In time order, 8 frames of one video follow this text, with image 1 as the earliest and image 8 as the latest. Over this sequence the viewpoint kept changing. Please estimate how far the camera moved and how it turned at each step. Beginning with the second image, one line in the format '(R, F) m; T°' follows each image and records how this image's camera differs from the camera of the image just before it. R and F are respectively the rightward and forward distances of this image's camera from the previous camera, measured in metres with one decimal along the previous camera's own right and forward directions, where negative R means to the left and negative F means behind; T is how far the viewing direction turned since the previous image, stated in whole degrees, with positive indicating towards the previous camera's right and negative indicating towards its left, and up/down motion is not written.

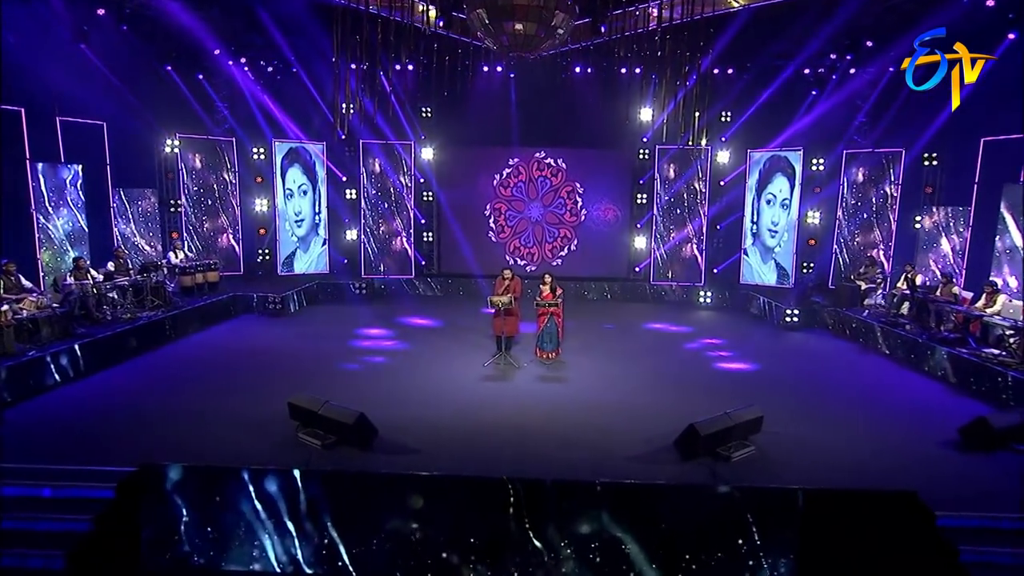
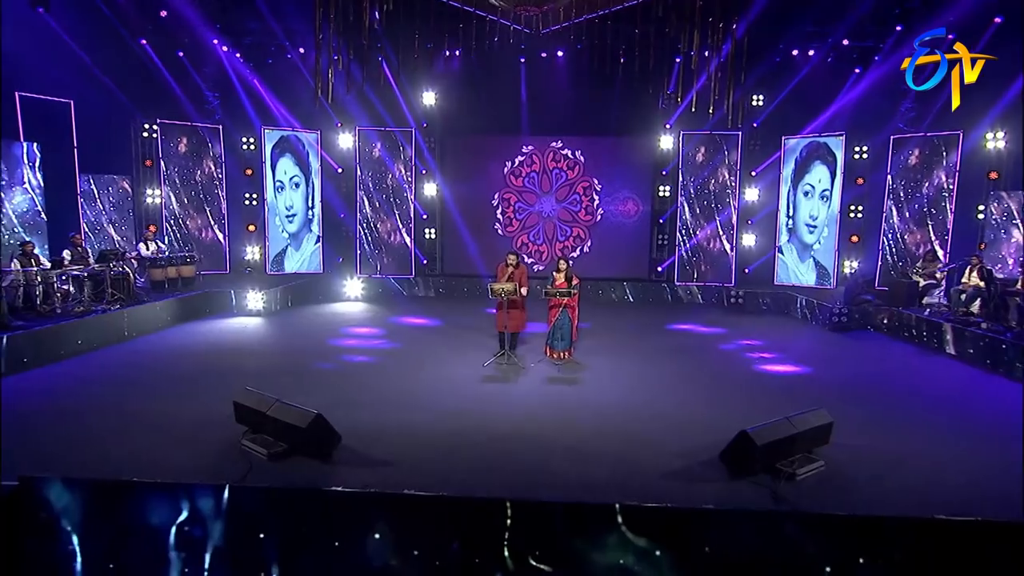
(+0.1, +1.2) m; -1°
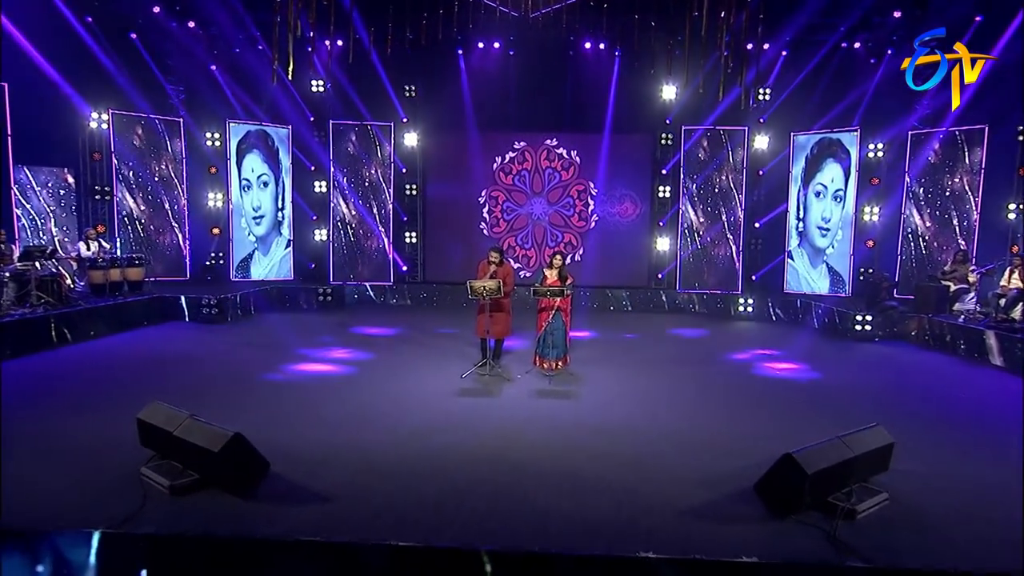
(+0.1, +0.9) m; +1°
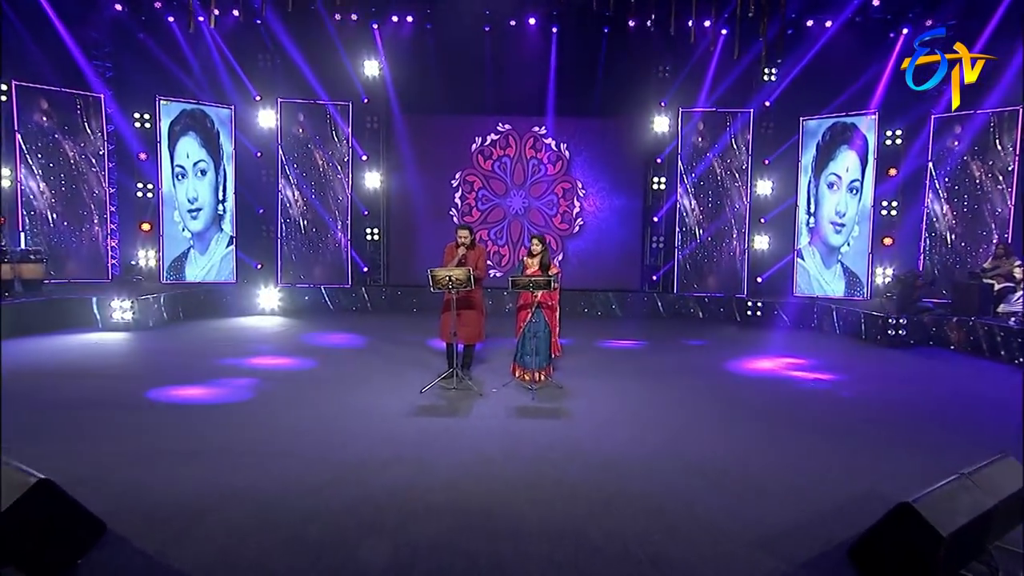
(0.0, +1.3) m; +2°
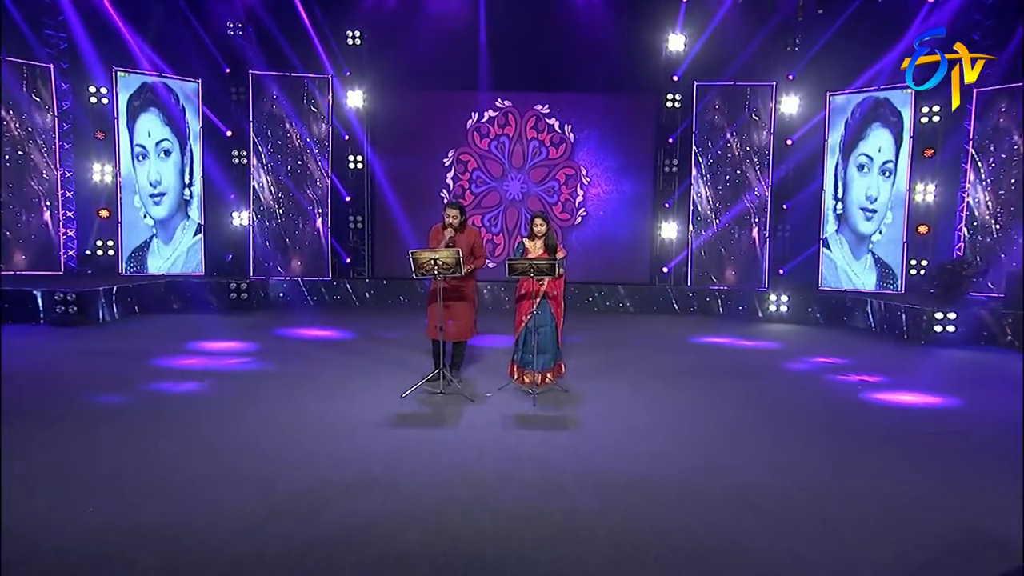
(0.0, +0.9) m; 0°
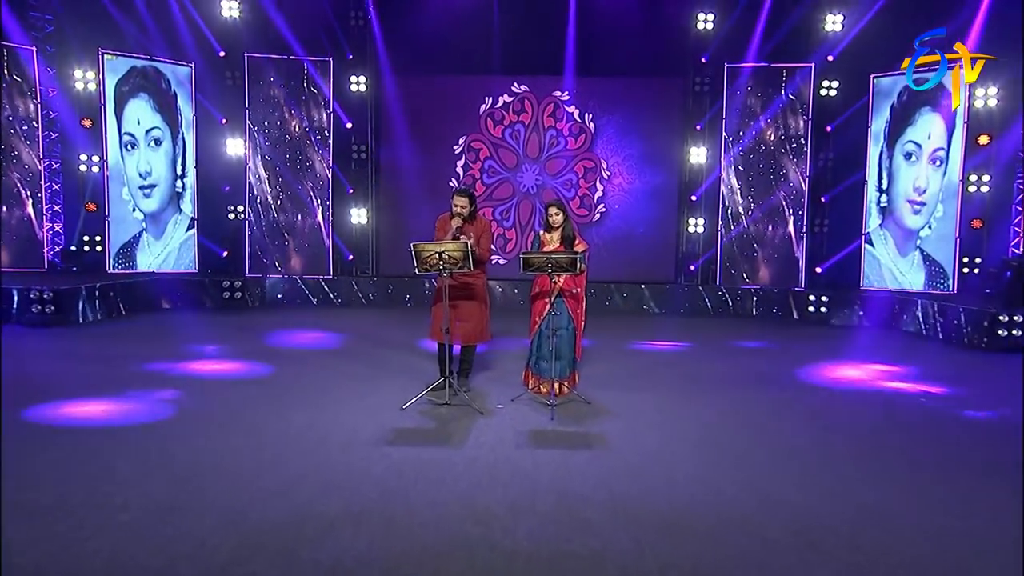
(0.0, +0.6) m; -1°
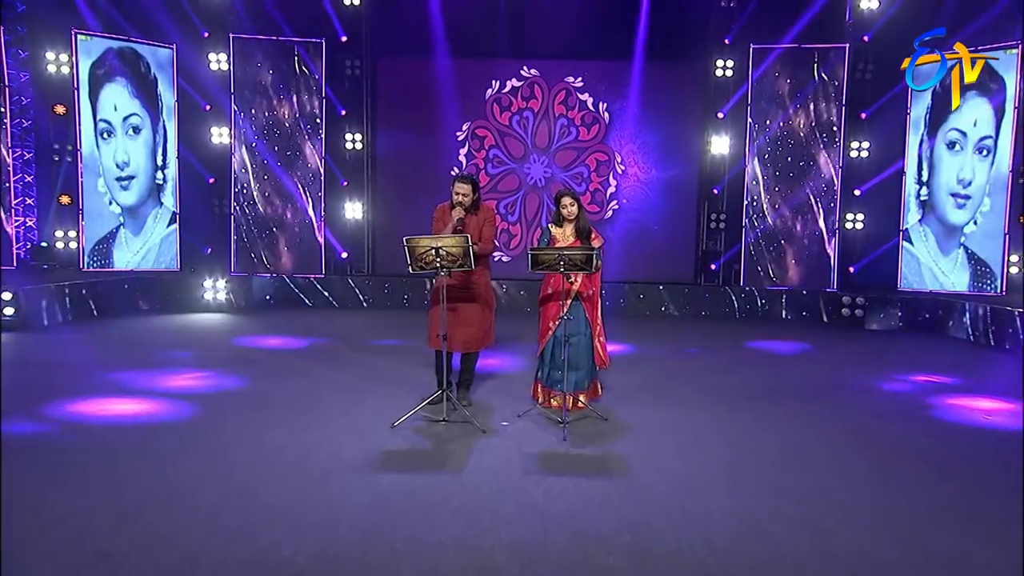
(0.0, +0.6) m; 0°
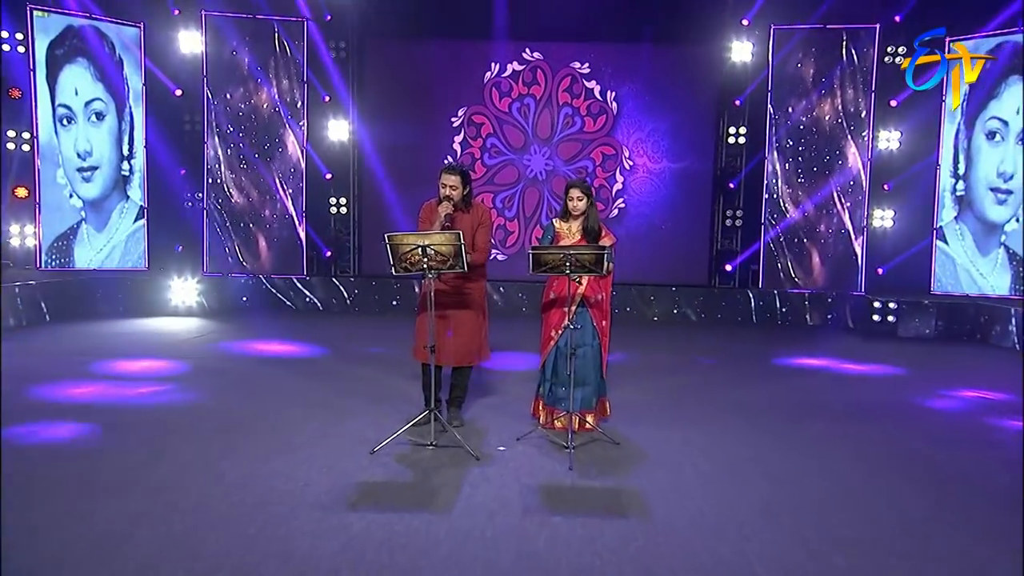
(0.0, +0.6) m; 0°
